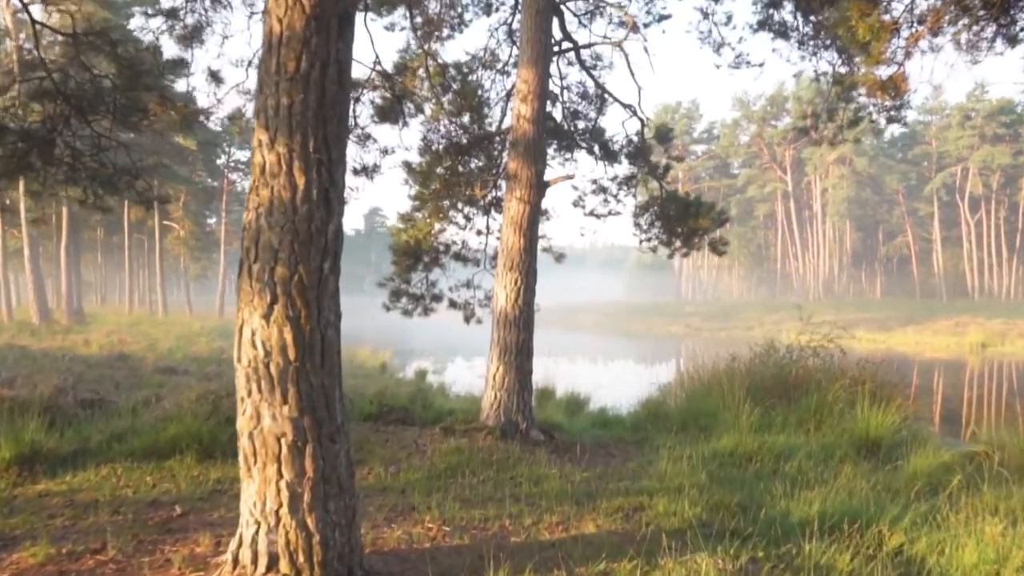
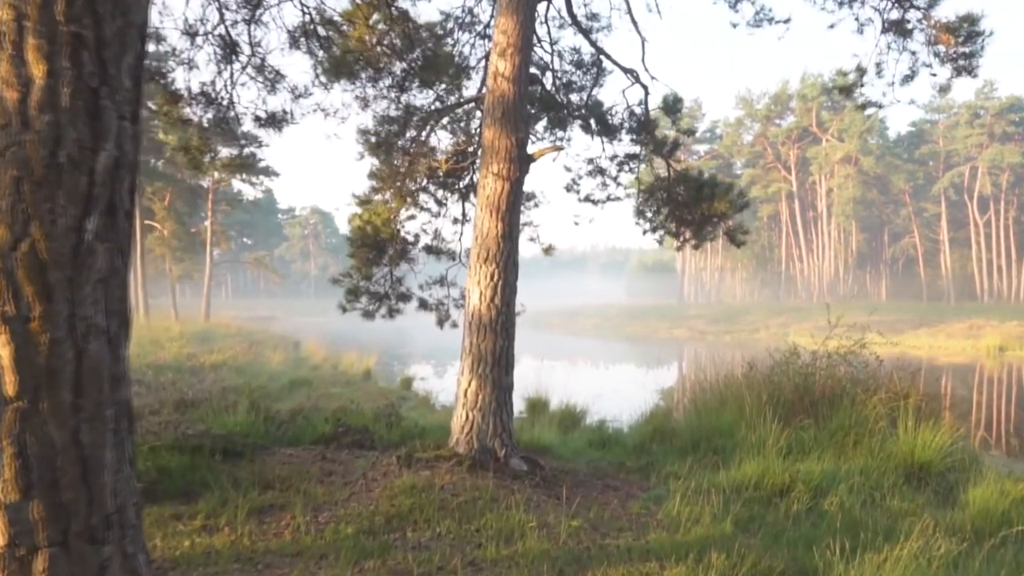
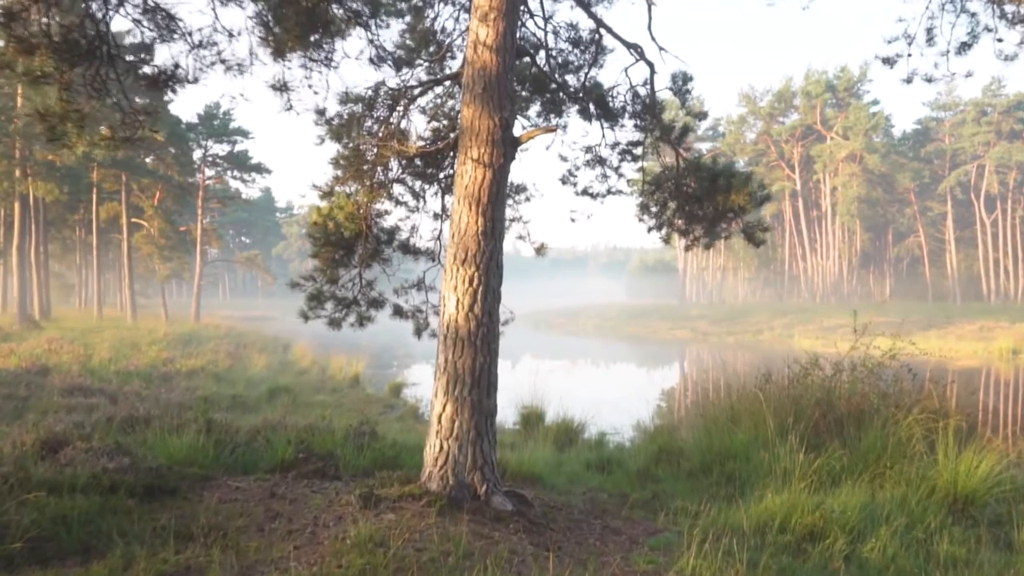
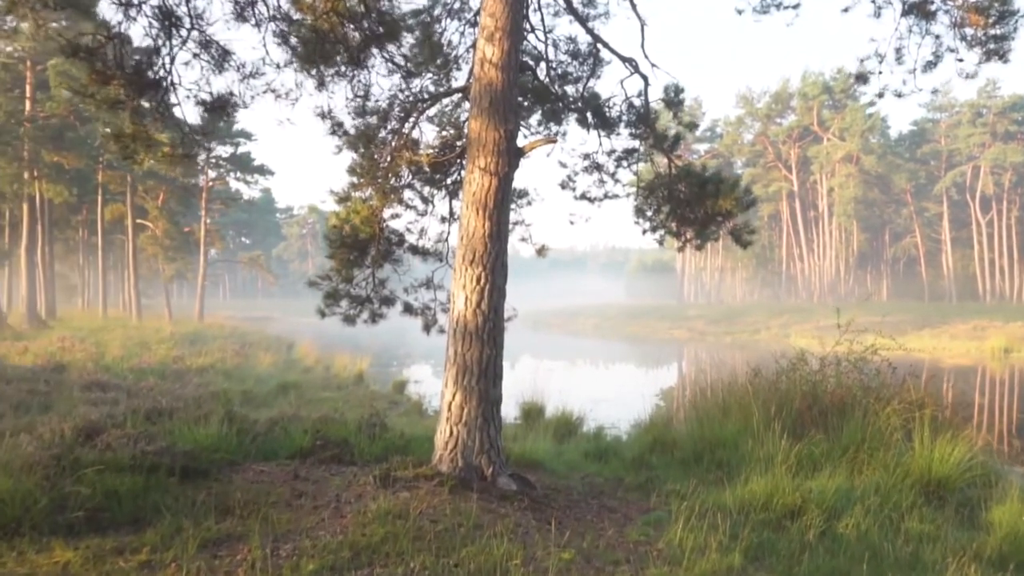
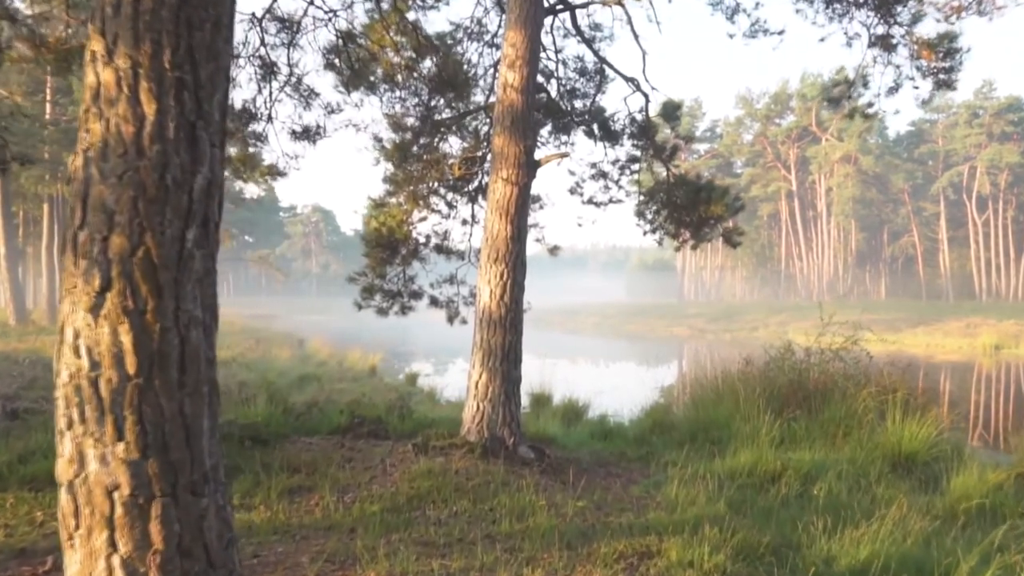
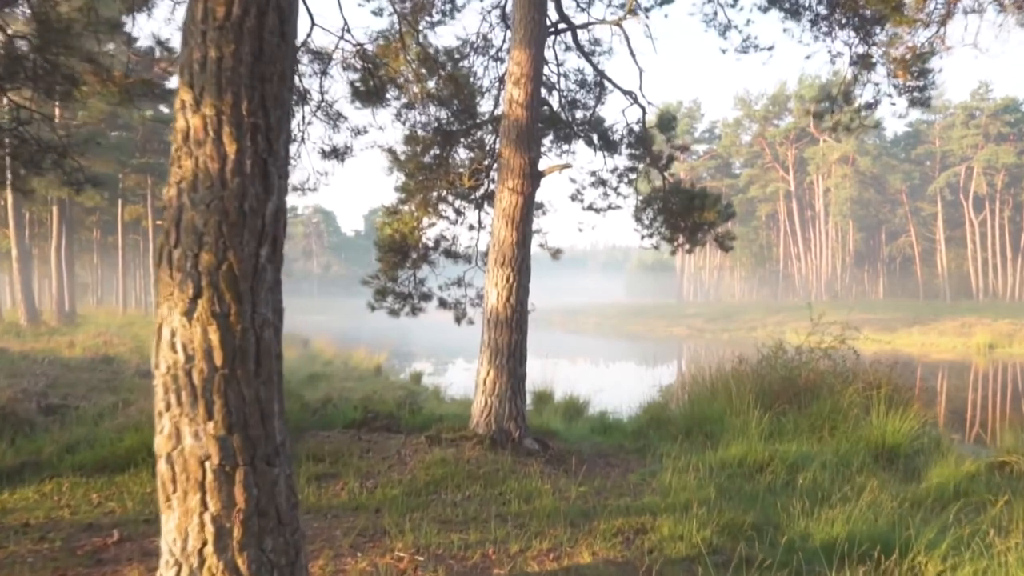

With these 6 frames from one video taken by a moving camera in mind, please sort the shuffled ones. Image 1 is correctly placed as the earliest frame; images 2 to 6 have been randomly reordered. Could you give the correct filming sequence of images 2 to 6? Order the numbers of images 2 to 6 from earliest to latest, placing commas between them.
6, 5, 2, 4, 3
